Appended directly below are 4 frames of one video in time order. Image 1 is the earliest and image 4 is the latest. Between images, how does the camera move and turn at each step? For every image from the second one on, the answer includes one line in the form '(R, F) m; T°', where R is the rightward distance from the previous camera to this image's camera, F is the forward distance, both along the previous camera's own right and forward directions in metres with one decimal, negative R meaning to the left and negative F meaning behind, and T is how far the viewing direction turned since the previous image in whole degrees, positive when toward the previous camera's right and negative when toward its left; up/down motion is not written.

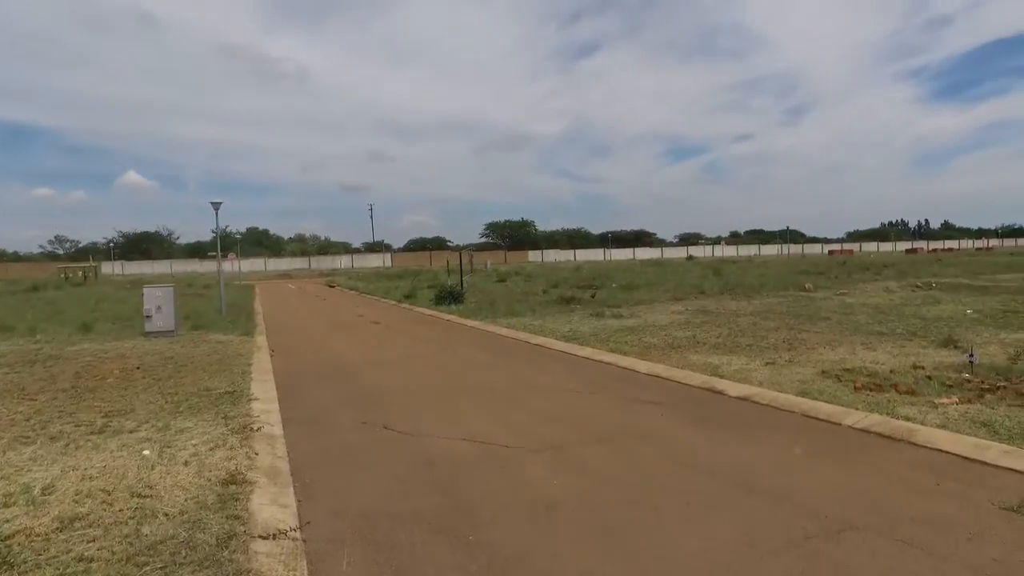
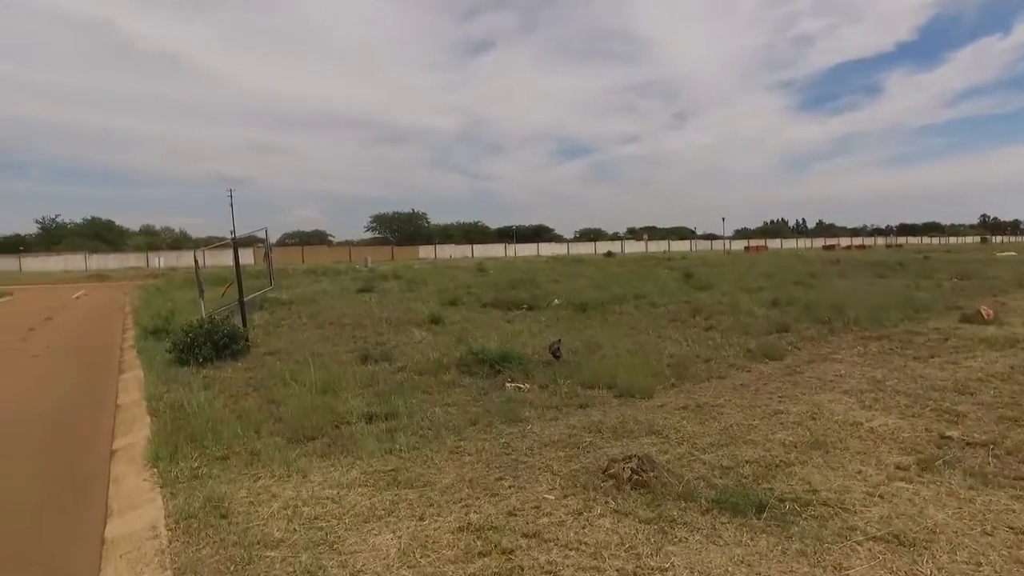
(+0.5, +11.1) m; +9°
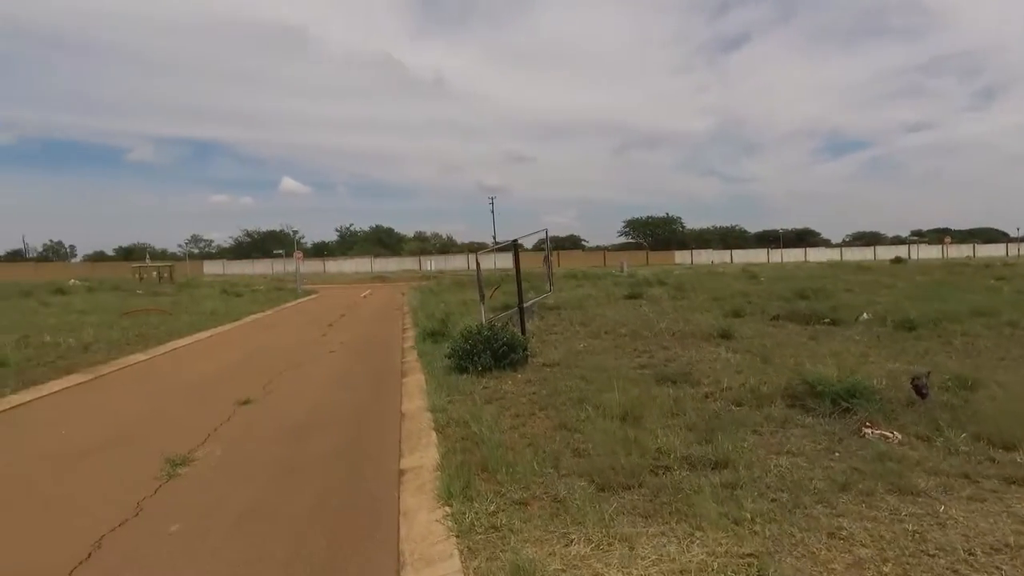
(-0.8, +1.3) m; -20°
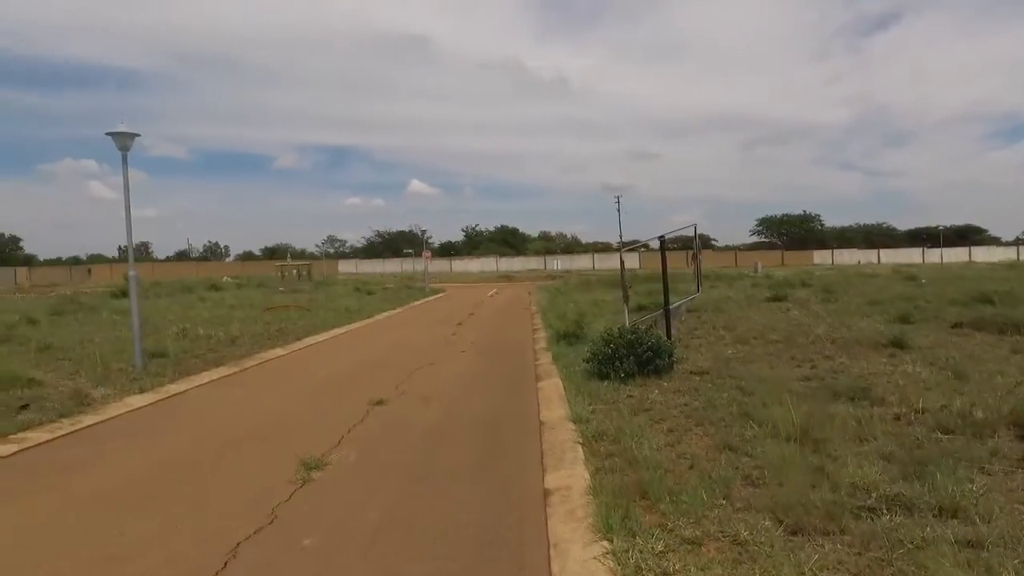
(-0.3, +0.6) m; -10°
